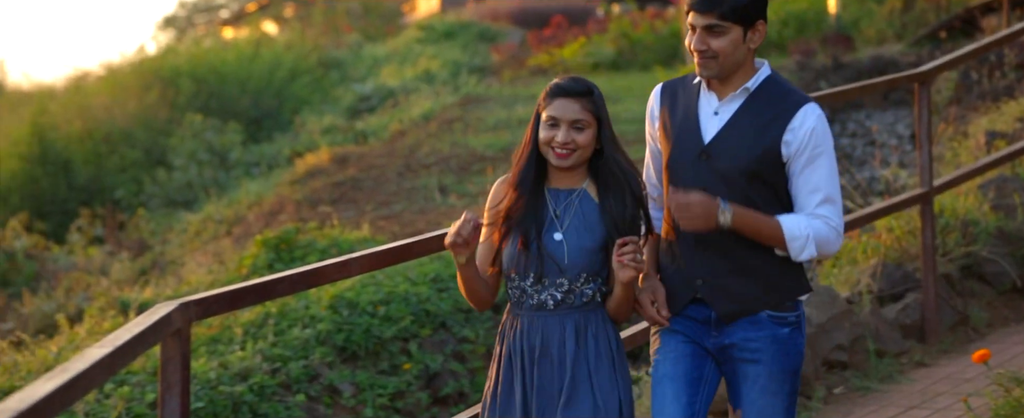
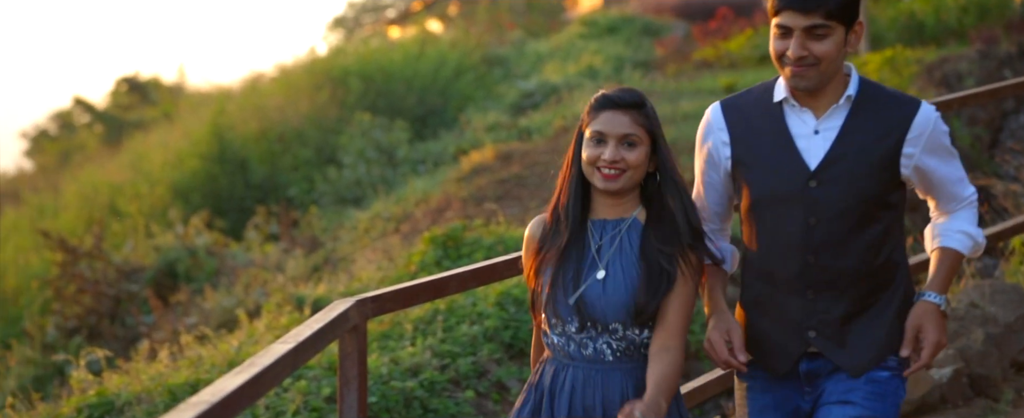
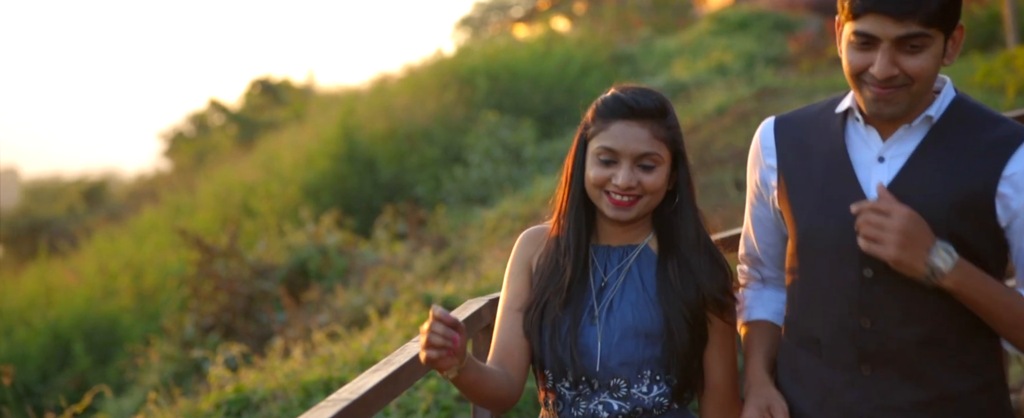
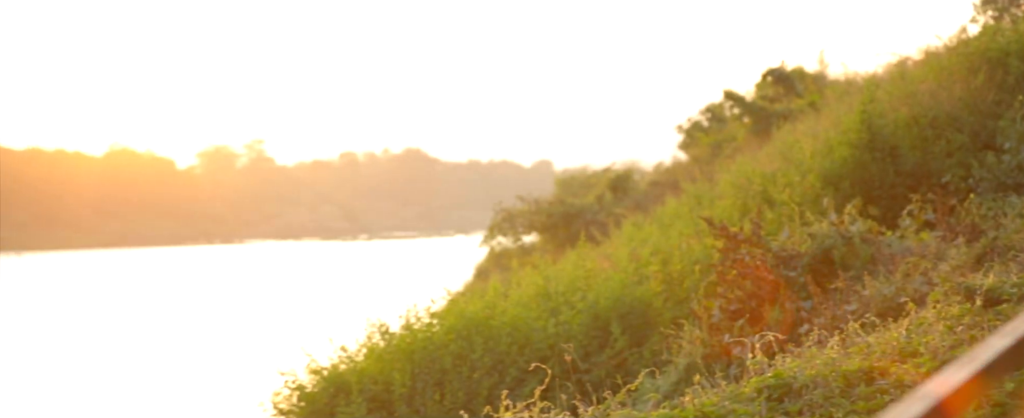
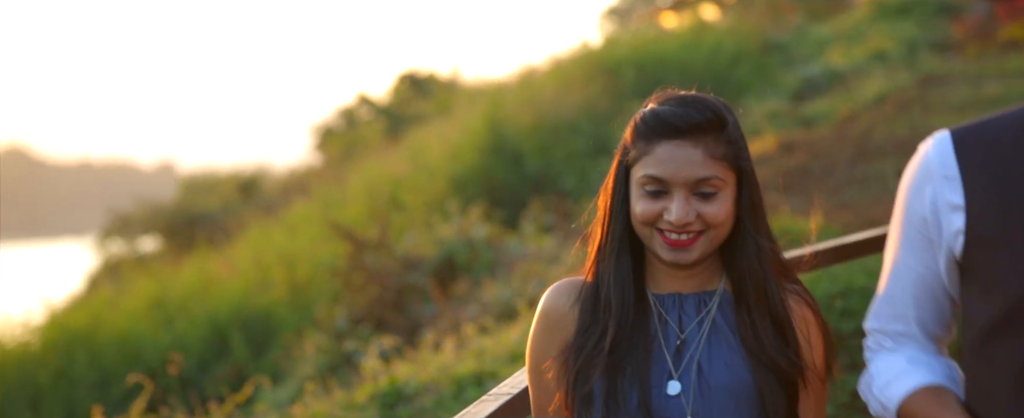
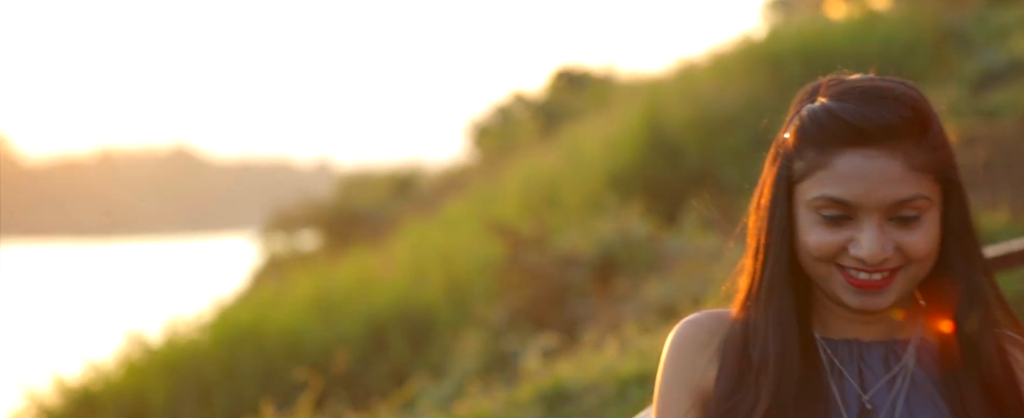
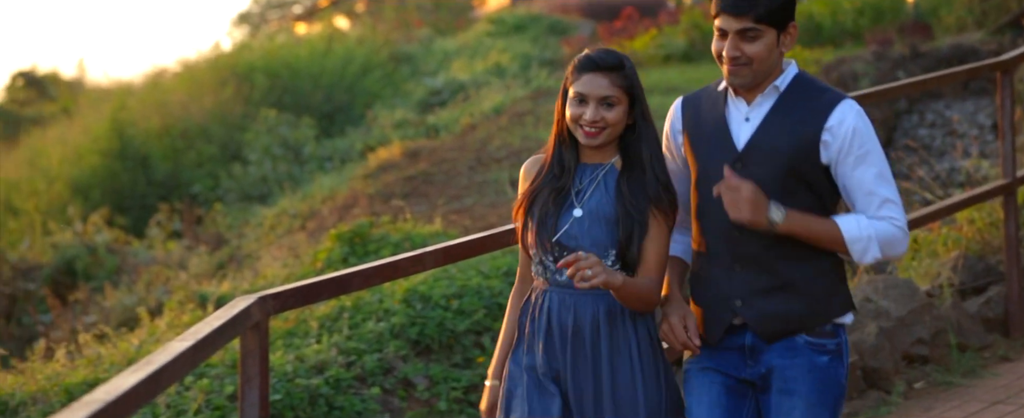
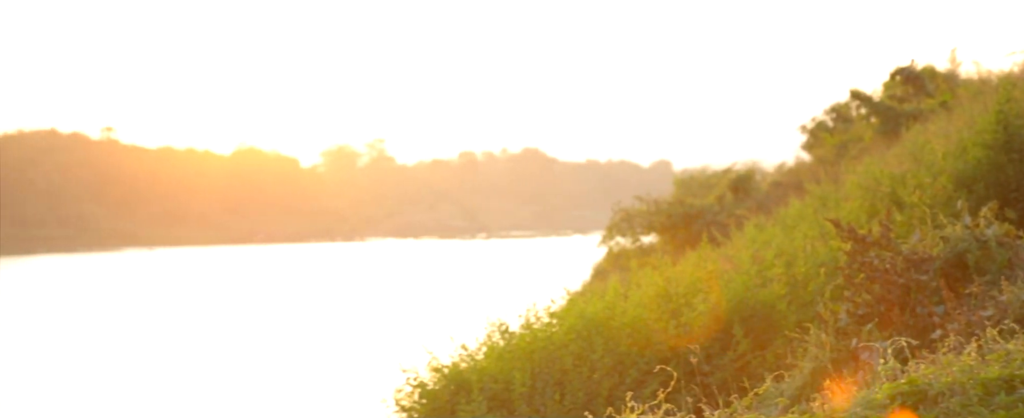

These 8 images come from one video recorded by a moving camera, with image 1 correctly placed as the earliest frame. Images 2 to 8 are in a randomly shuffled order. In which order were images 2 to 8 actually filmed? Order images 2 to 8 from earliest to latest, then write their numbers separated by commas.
7, 2, 3, 5, 6, 4, 8
